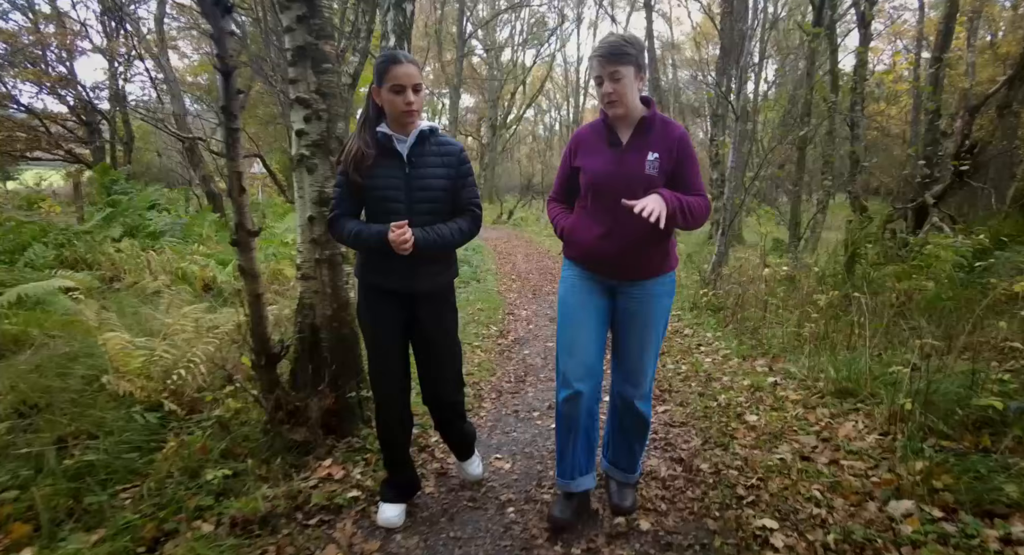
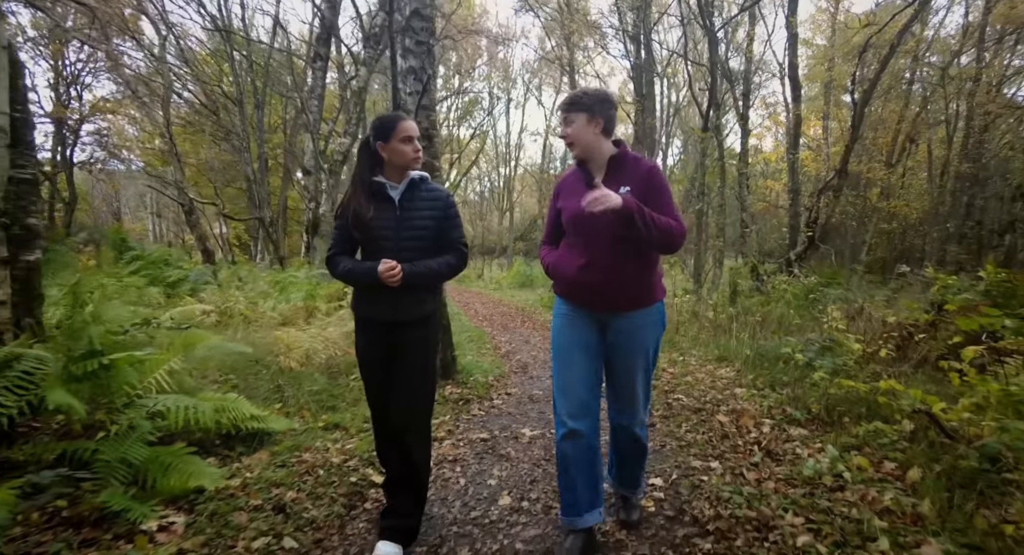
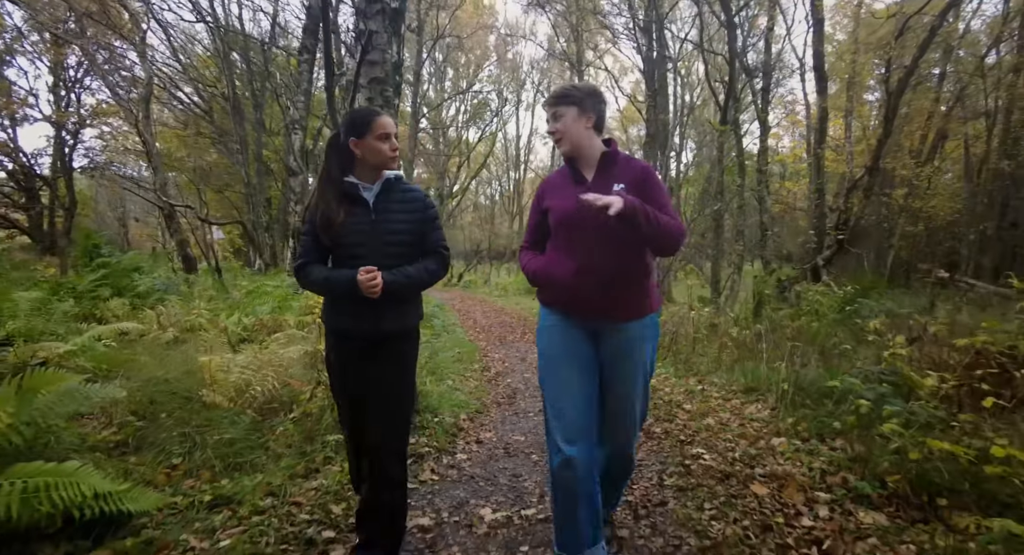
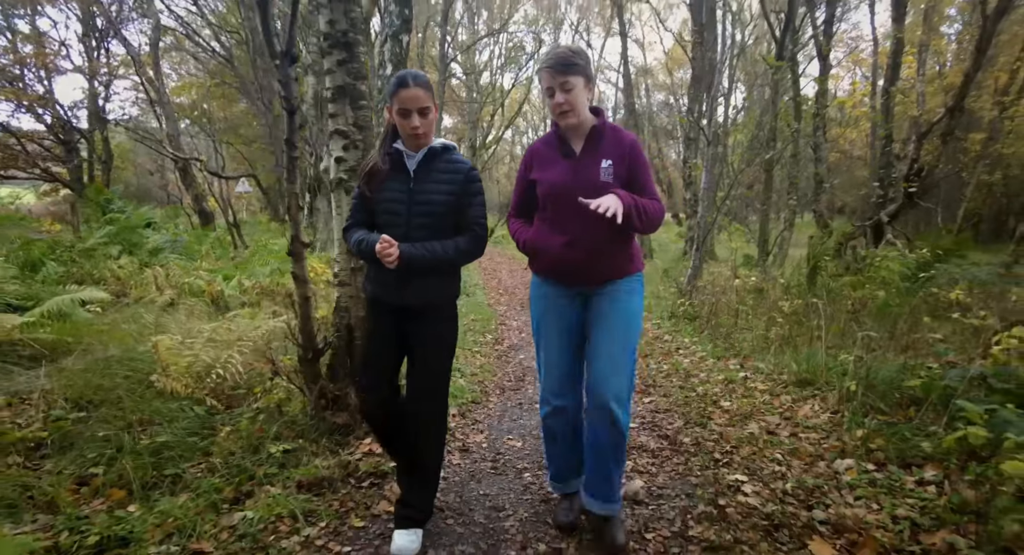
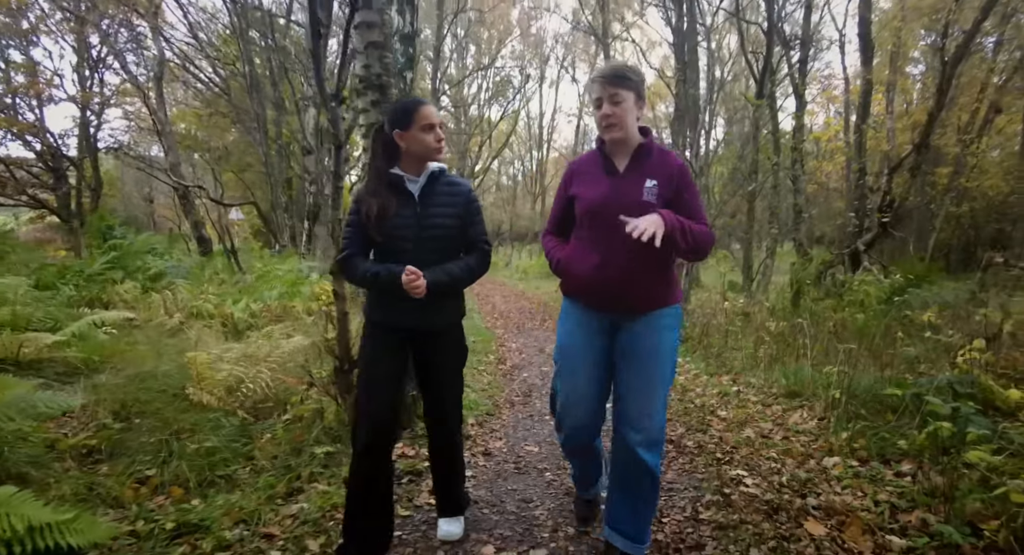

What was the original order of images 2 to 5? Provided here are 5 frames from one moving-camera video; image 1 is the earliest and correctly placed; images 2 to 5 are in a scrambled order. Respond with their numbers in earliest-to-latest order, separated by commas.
4, 5, 3, 2
